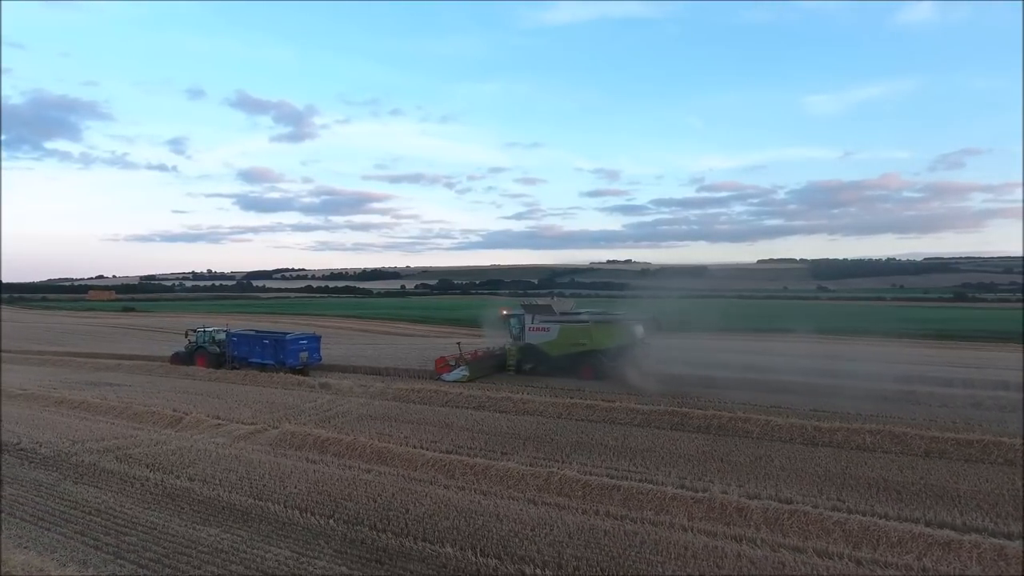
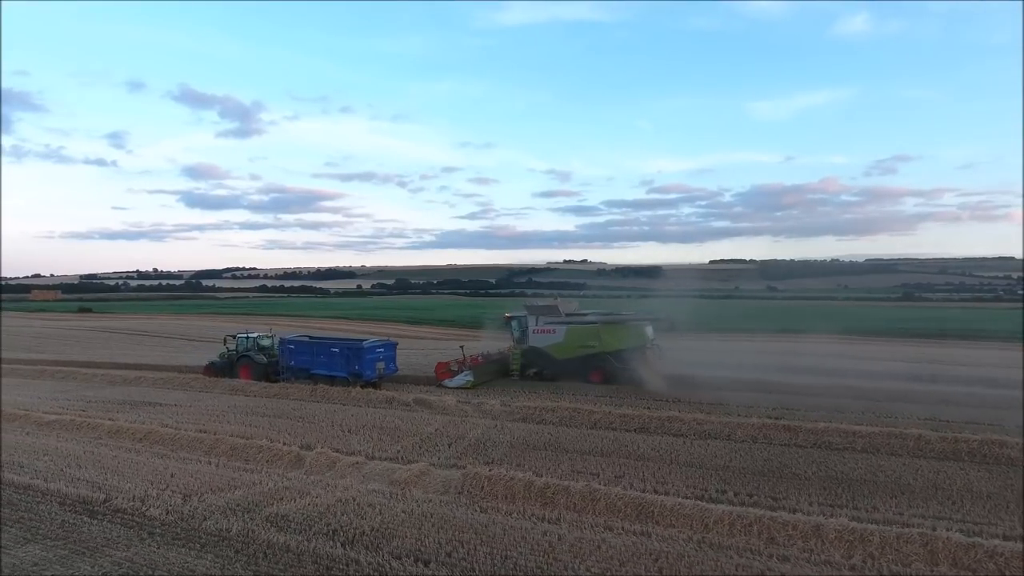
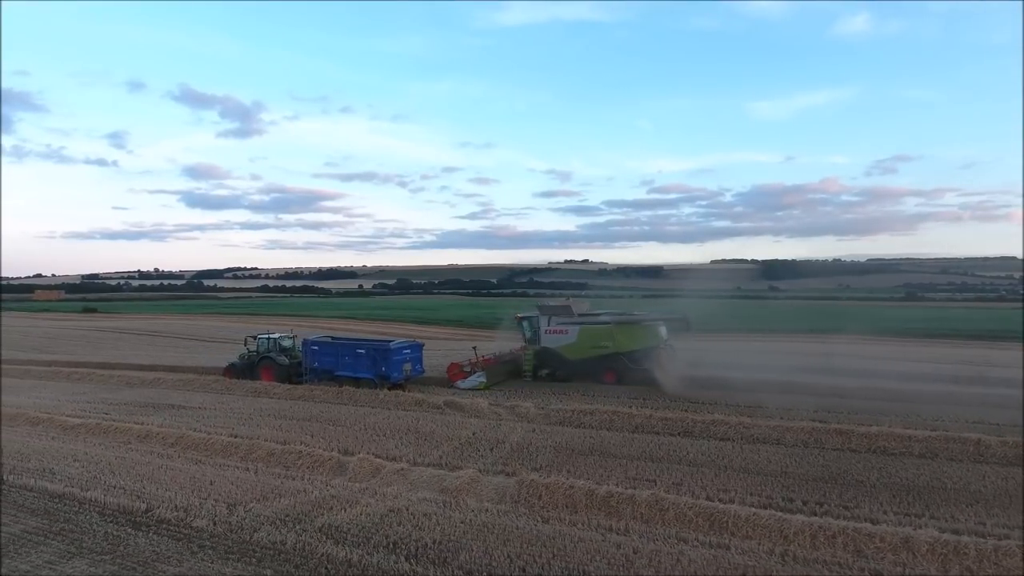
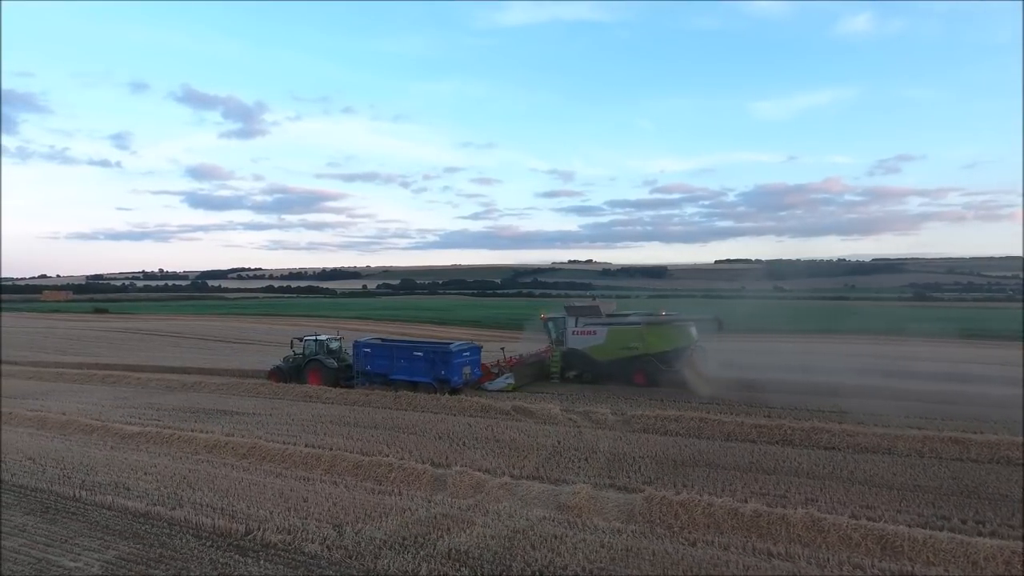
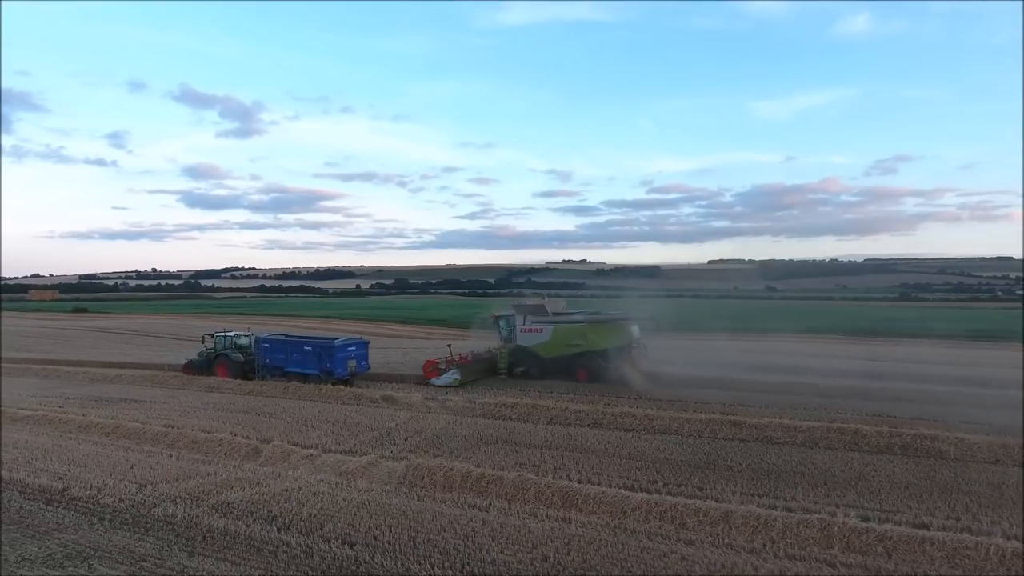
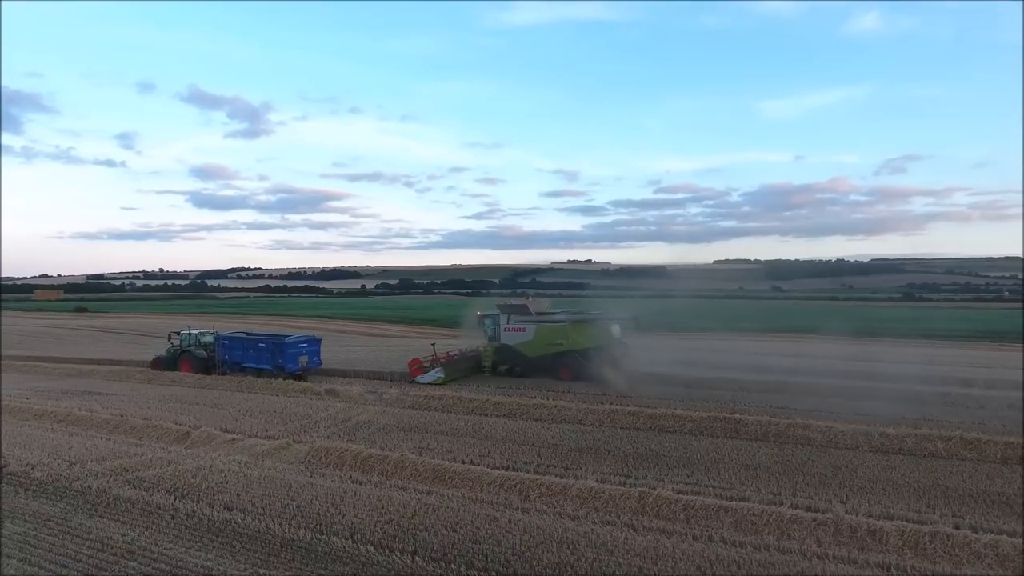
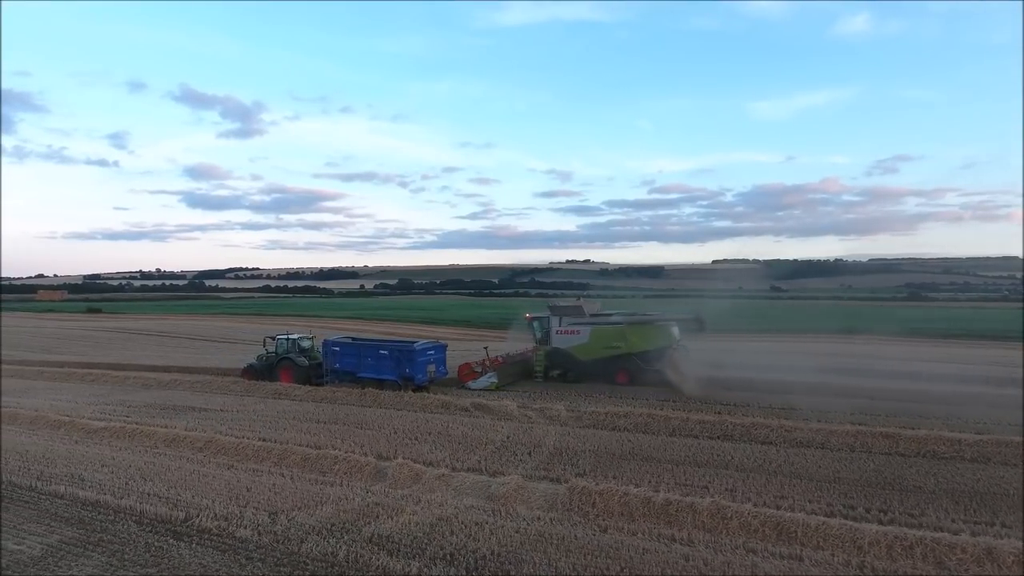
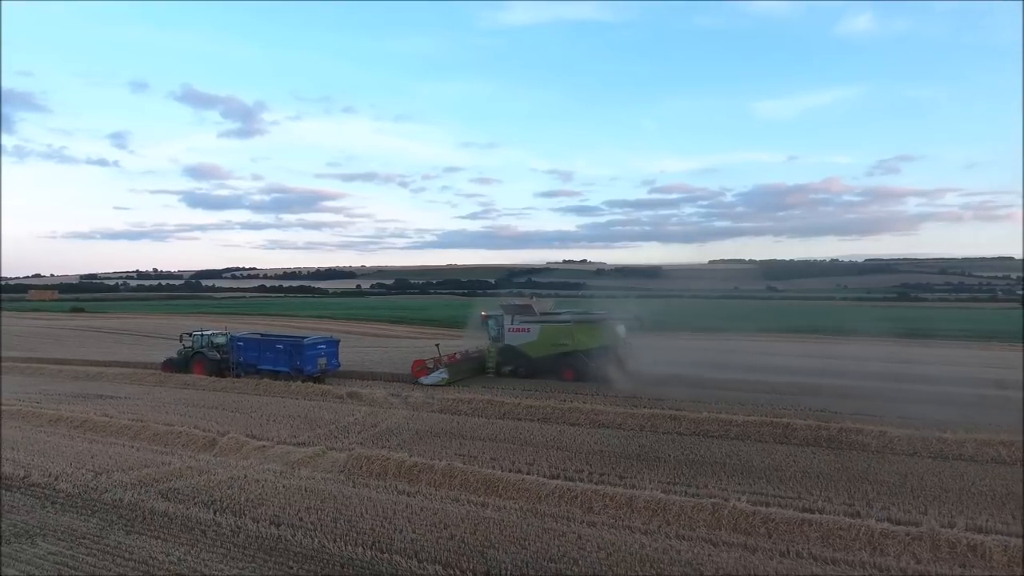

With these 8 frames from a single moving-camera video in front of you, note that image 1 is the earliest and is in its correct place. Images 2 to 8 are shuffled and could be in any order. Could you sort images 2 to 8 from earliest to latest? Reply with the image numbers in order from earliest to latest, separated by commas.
6, 8, 5, 2, 3, 7, 4
